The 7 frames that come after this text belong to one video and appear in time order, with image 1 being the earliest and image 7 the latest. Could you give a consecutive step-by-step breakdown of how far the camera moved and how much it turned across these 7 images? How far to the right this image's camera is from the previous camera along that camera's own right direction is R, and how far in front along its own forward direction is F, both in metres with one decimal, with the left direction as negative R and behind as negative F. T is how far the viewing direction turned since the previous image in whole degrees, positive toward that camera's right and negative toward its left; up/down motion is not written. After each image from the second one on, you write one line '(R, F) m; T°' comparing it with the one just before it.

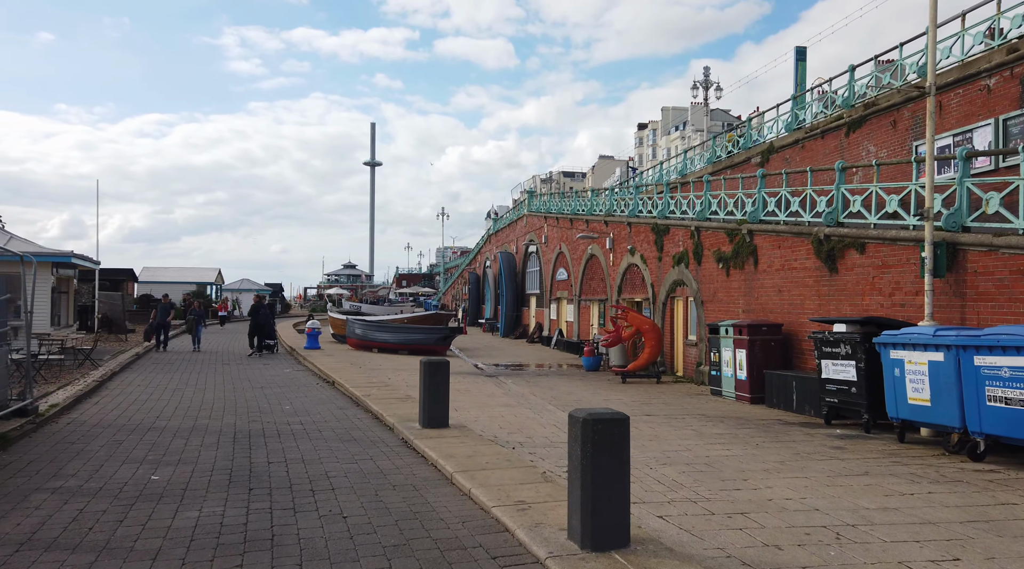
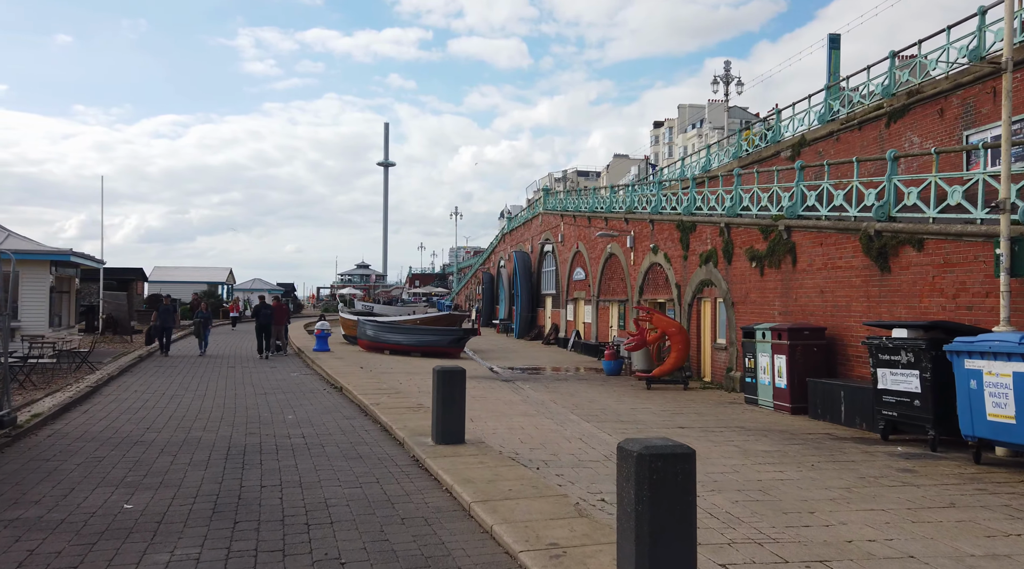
(-0.1, +1.0) m; -1°
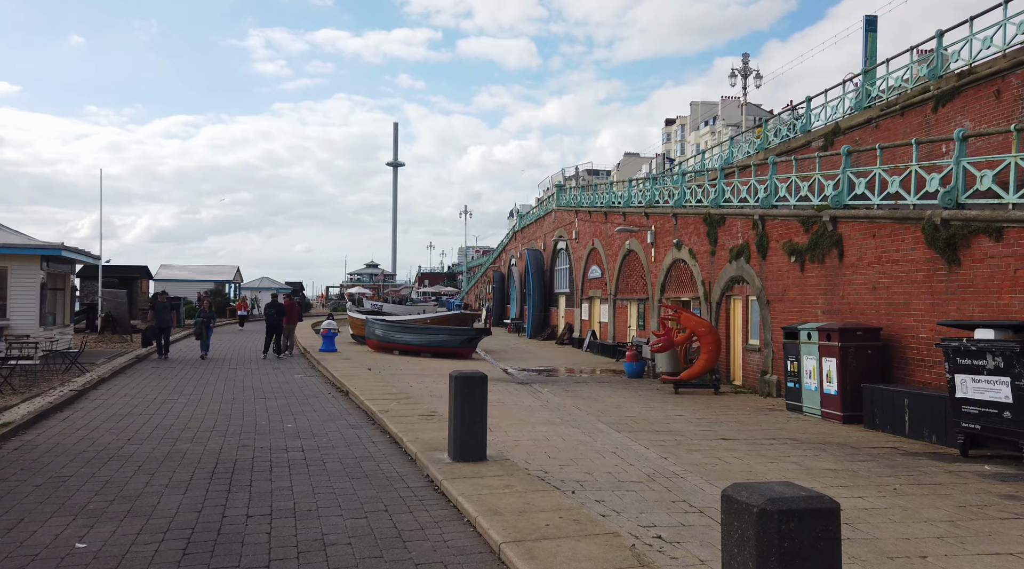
(-0.2, +1.2) m; -1°
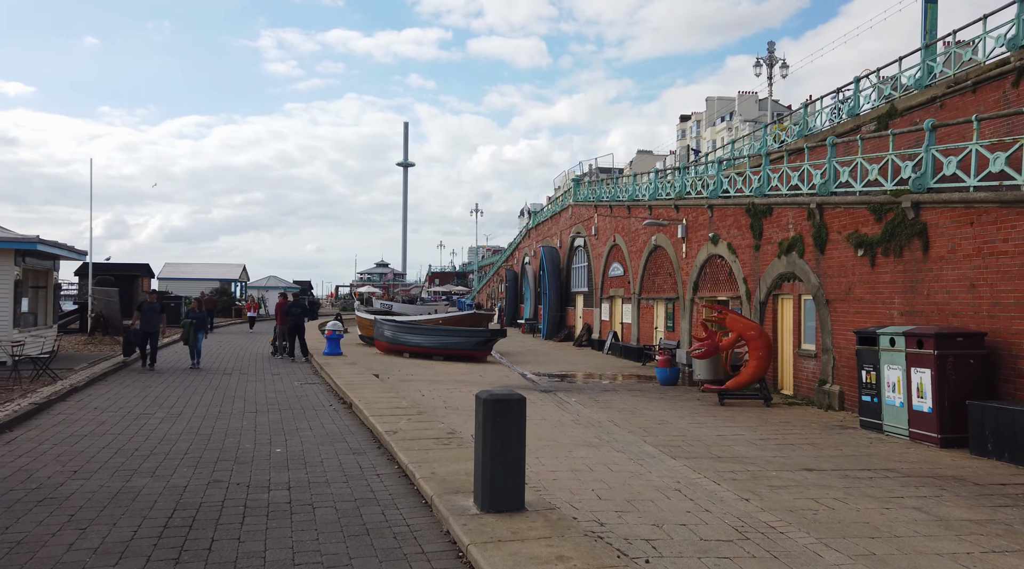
(-0.3, +1.8) m; -1°
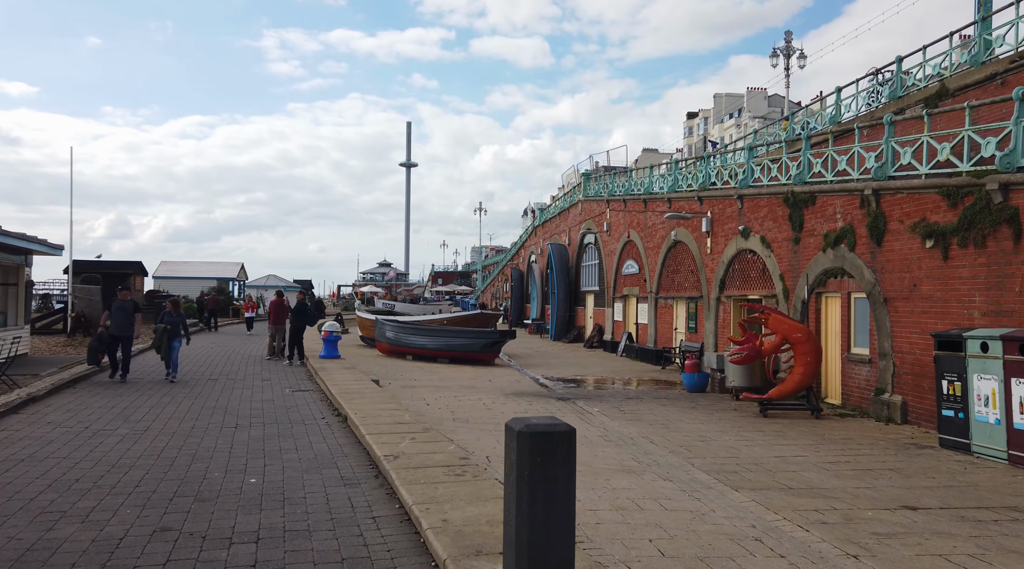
(-0.2, +1.6) m; 0°
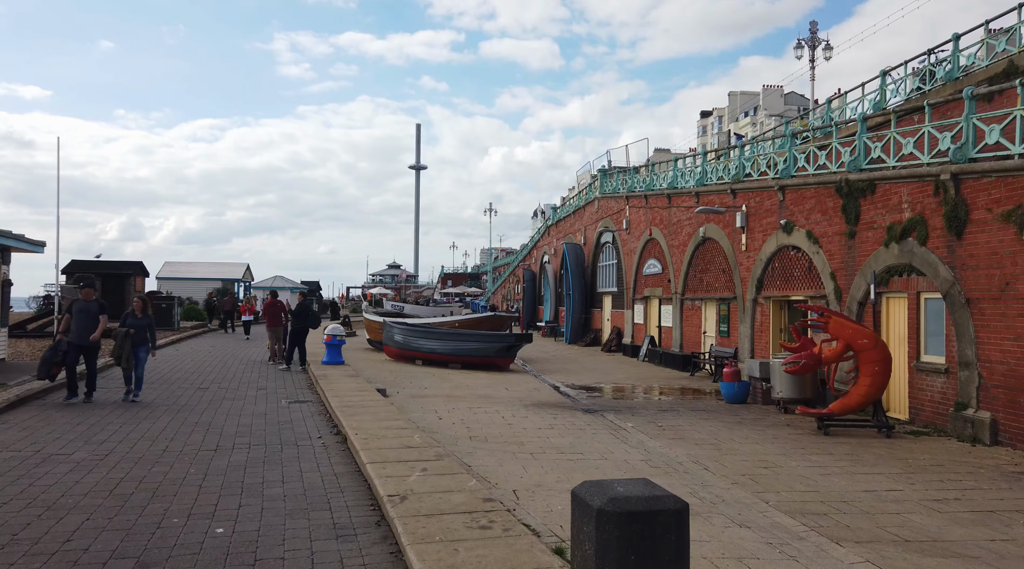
(-0.2, +1.6) m; -1°
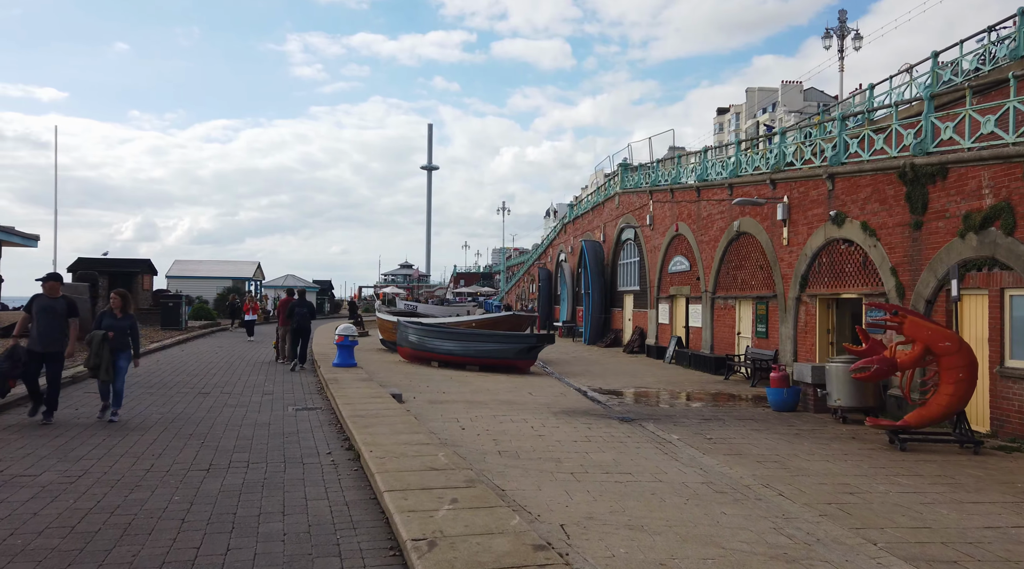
(-0.3, +1.3) m; -1°
